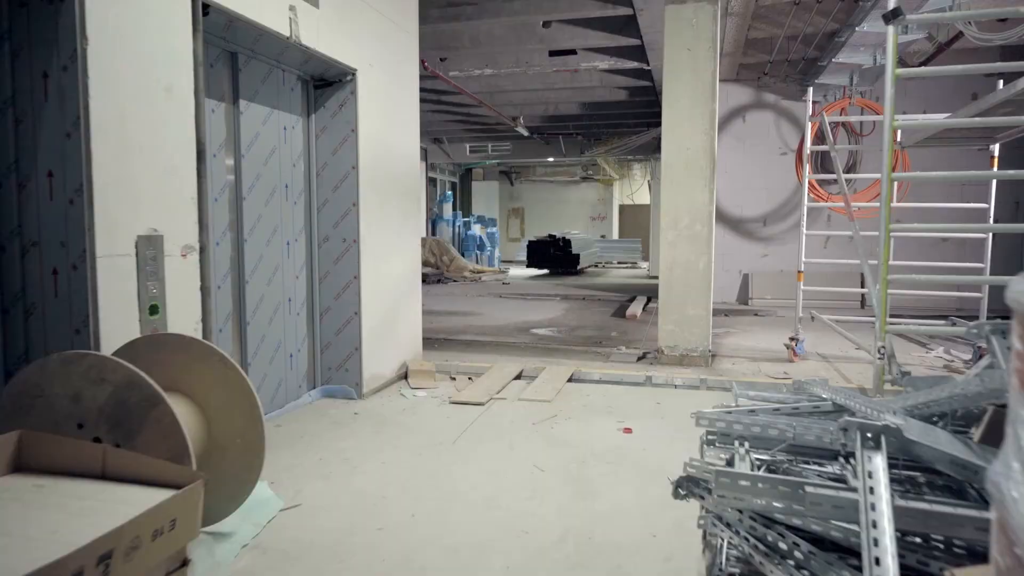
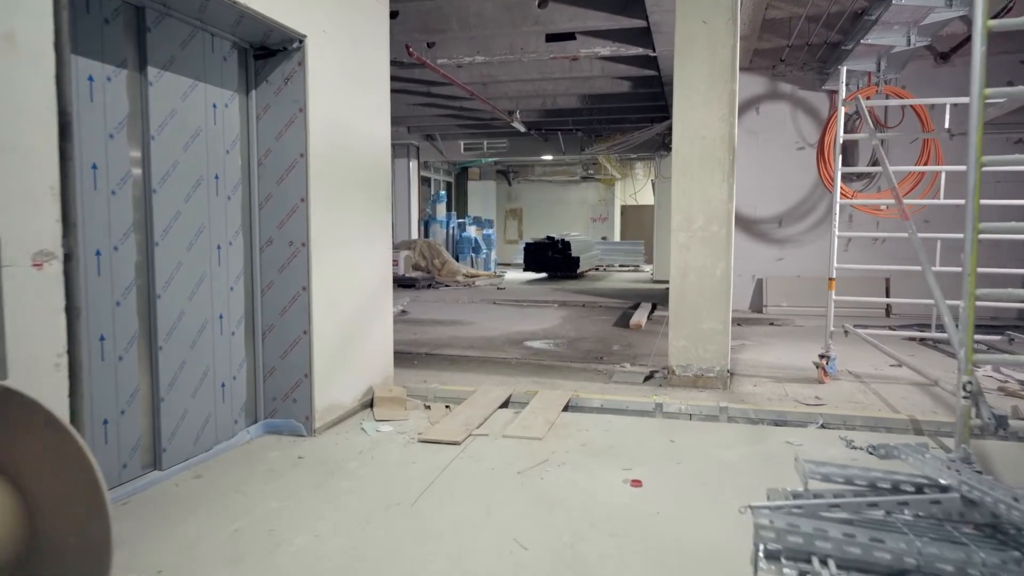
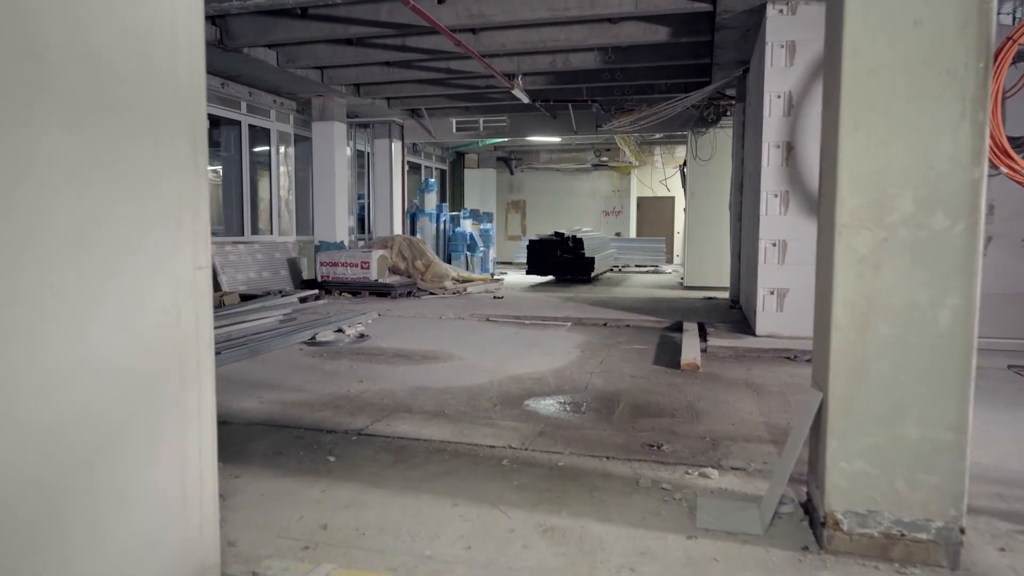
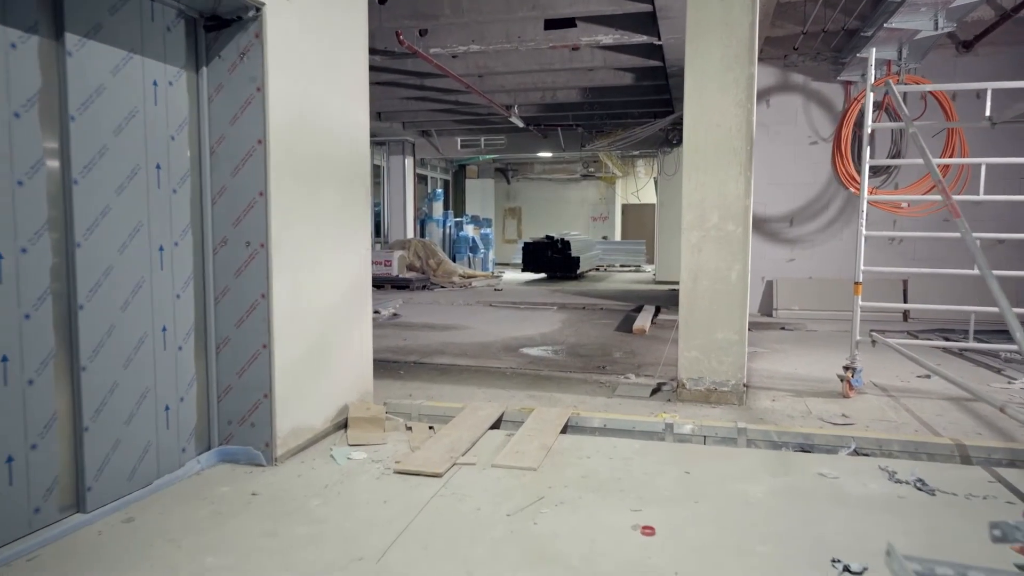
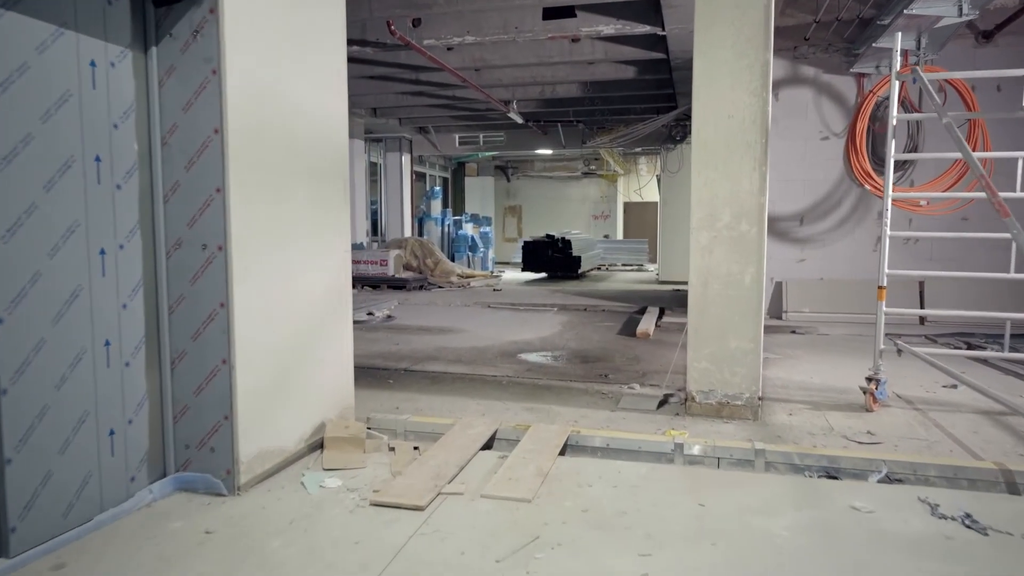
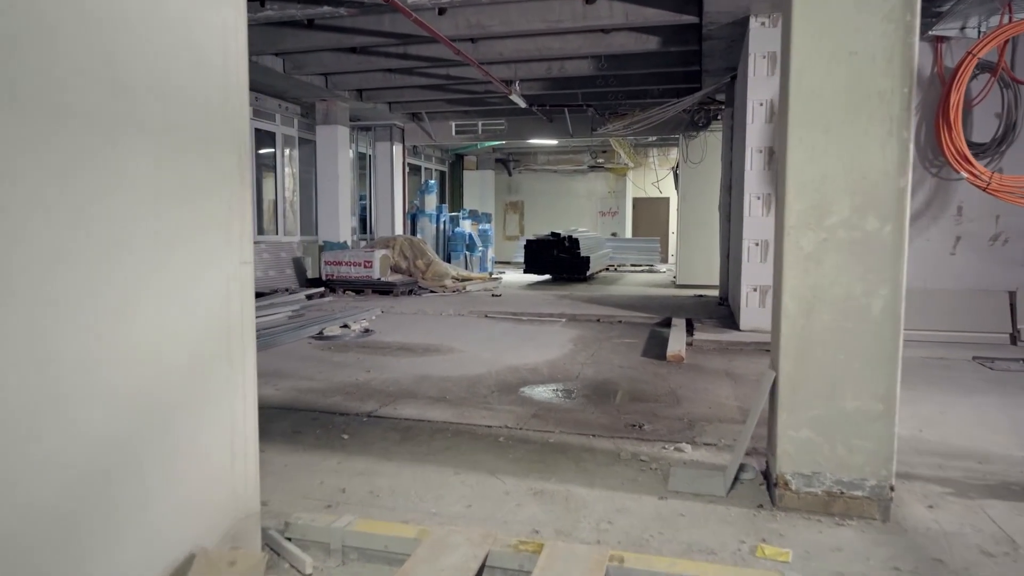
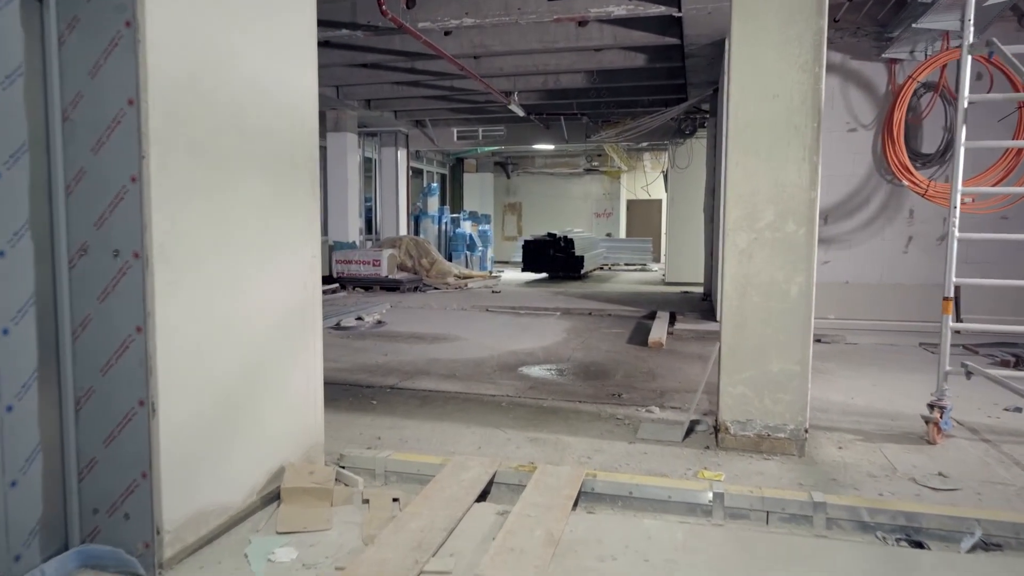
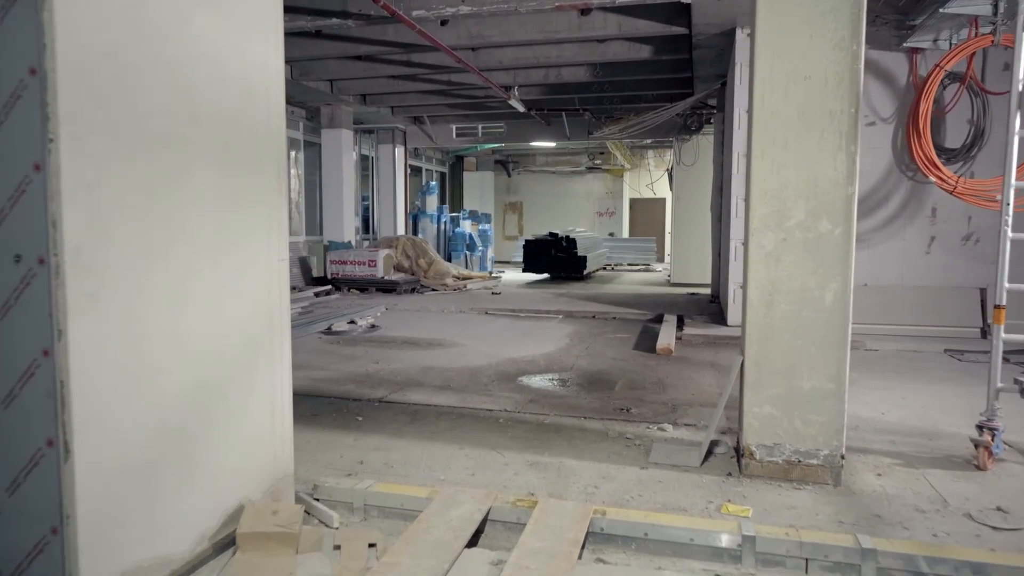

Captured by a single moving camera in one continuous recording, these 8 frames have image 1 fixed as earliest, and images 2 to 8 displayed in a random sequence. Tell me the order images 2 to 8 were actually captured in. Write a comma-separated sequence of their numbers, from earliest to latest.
2, 4, 5, 7, 8, 6, 3
